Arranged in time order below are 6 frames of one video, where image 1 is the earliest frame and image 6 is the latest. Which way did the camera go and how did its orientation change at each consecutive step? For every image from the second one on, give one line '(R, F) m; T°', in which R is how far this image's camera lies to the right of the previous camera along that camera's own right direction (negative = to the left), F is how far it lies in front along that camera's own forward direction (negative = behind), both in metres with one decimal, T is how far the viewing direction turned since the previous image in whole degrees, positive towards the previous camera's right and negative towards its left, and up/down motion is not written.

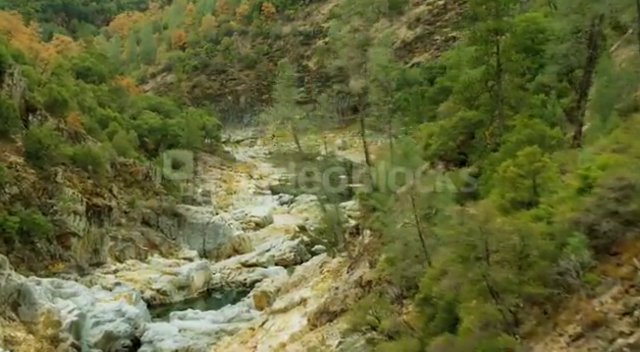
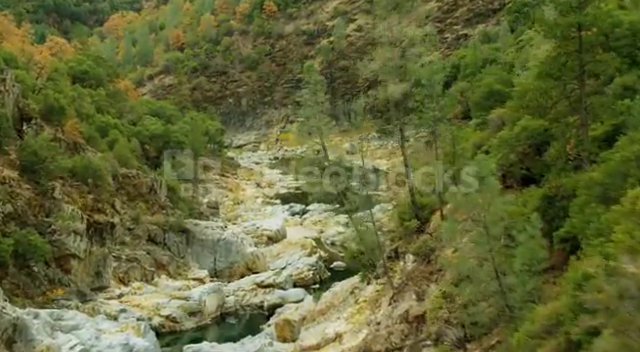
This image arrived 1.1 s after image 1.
(-1.1, +2.4) m; +1°
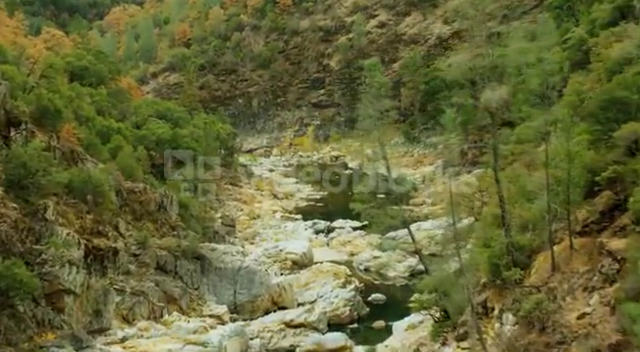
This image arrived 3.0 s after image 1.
(-1.5, +4.3) m; 0°
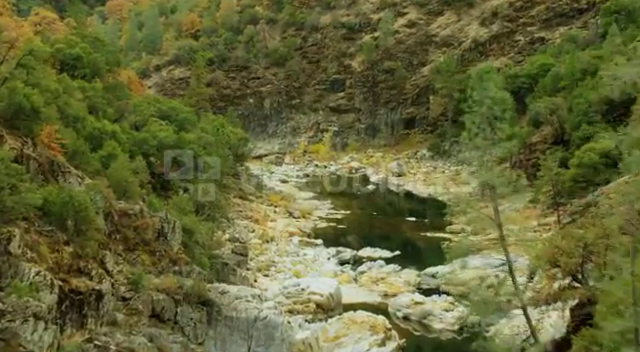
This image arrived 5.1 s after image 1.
(-1.3, +5.1) m; 0°
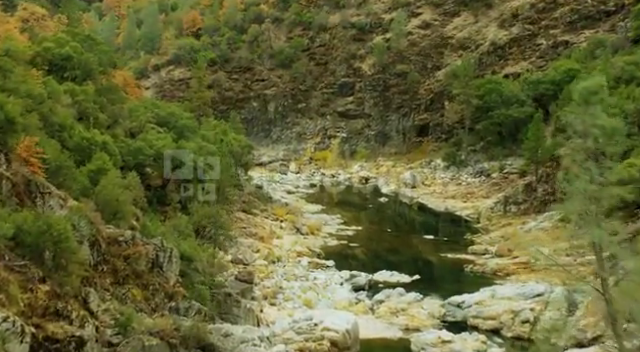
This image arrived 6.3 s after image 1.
(-0.6, +2.7) m; 0°
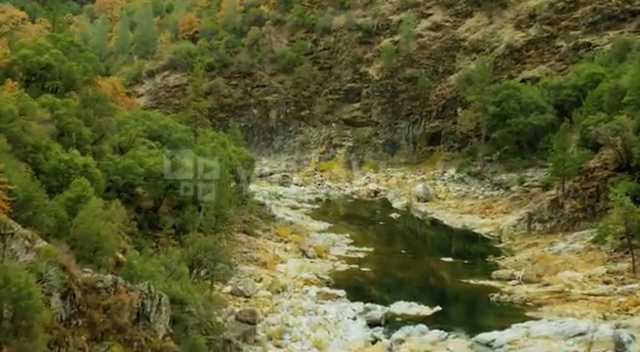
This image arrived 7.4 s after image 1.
(-0.3, +2.8) m; 0°
